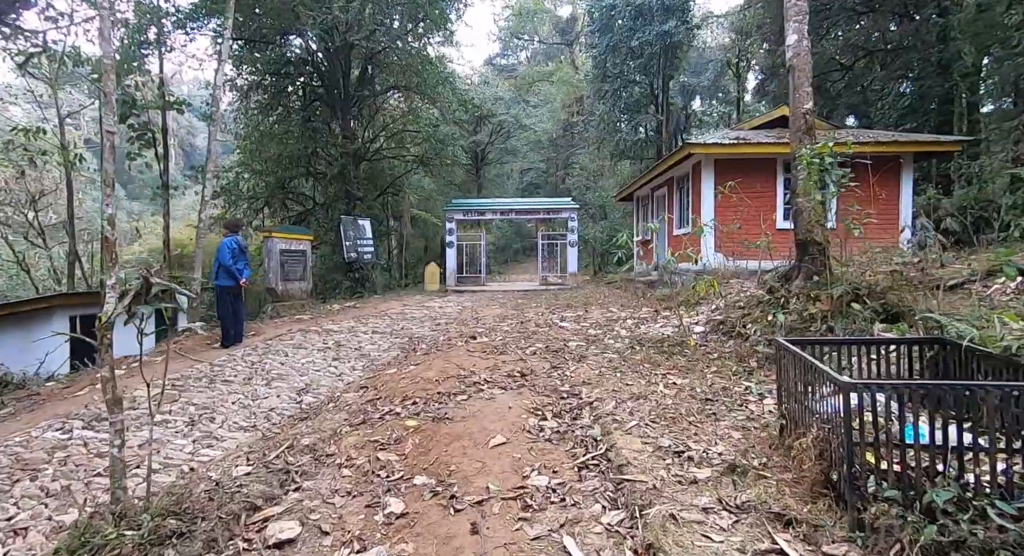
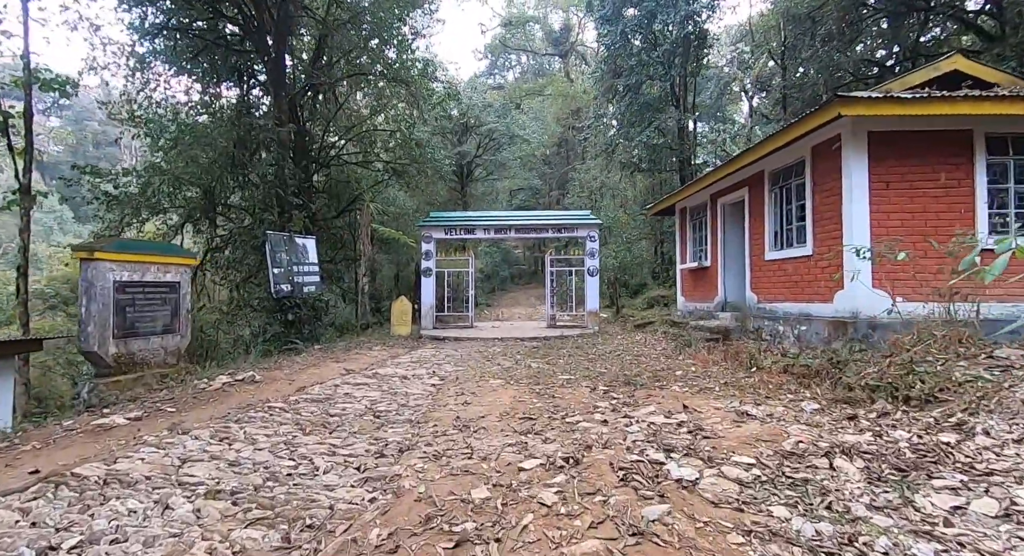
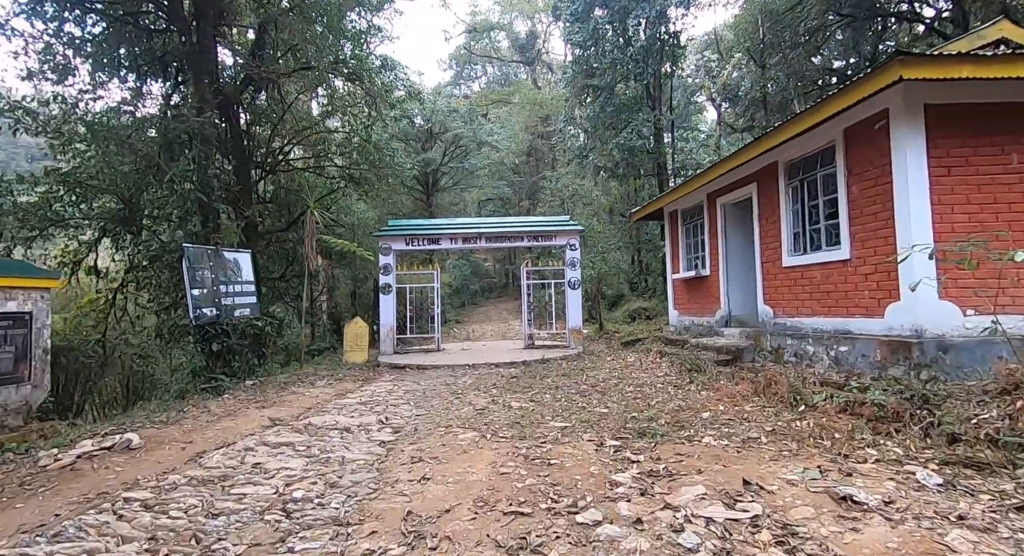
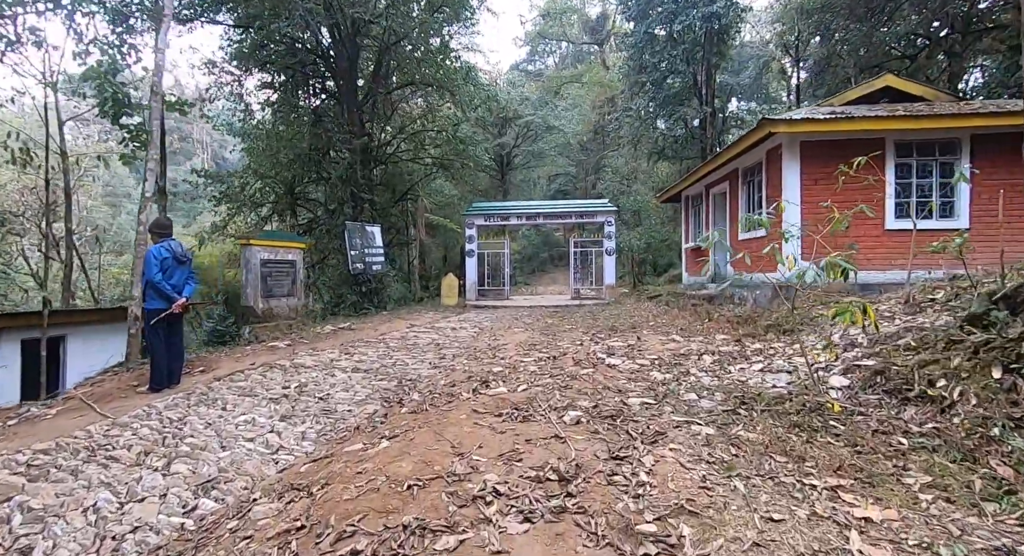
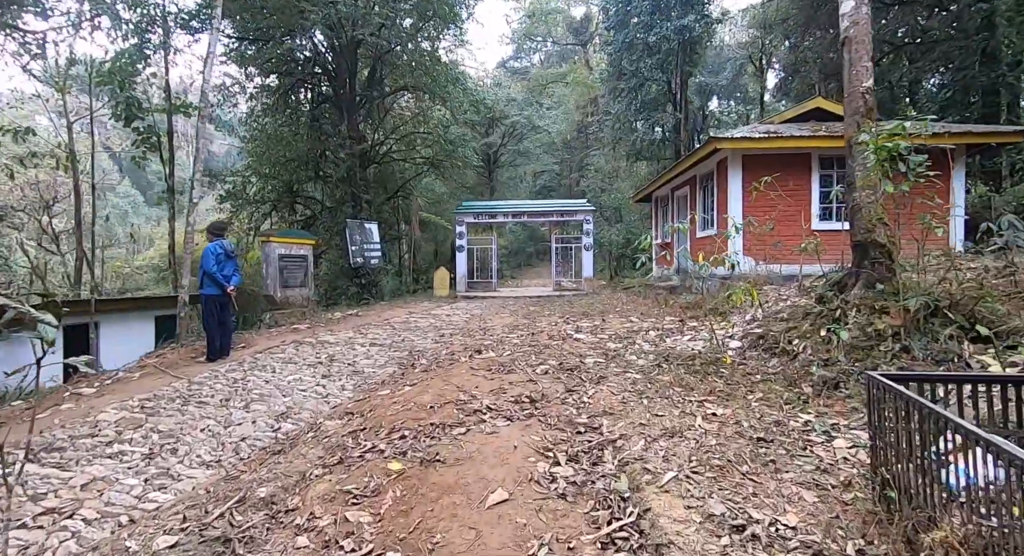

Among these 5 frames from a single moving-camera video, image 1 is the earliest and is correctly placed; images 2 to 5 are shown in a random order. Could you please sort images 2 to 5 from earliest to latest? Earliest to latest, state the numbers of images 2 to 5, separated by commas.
5, 4, 2, 3
